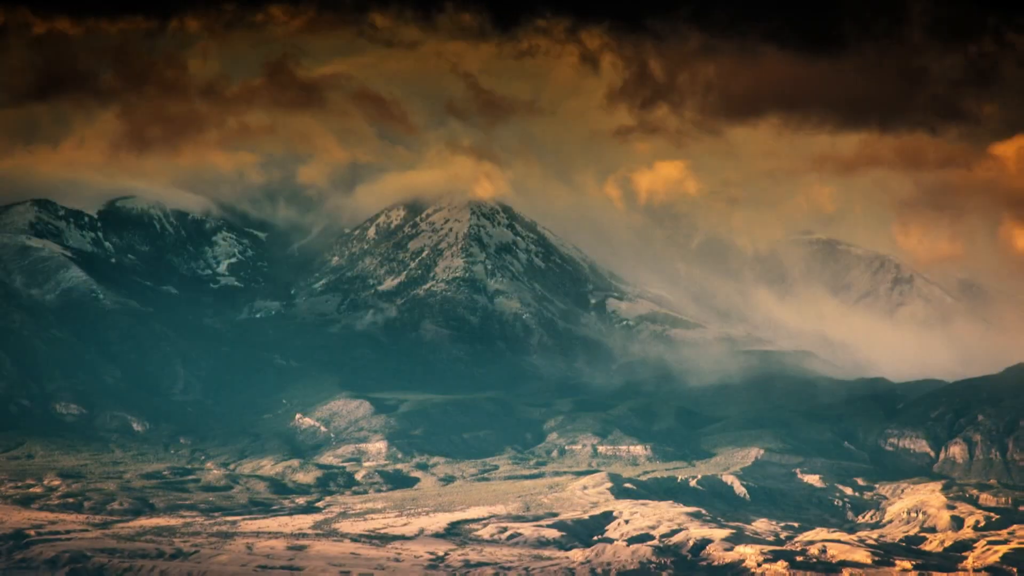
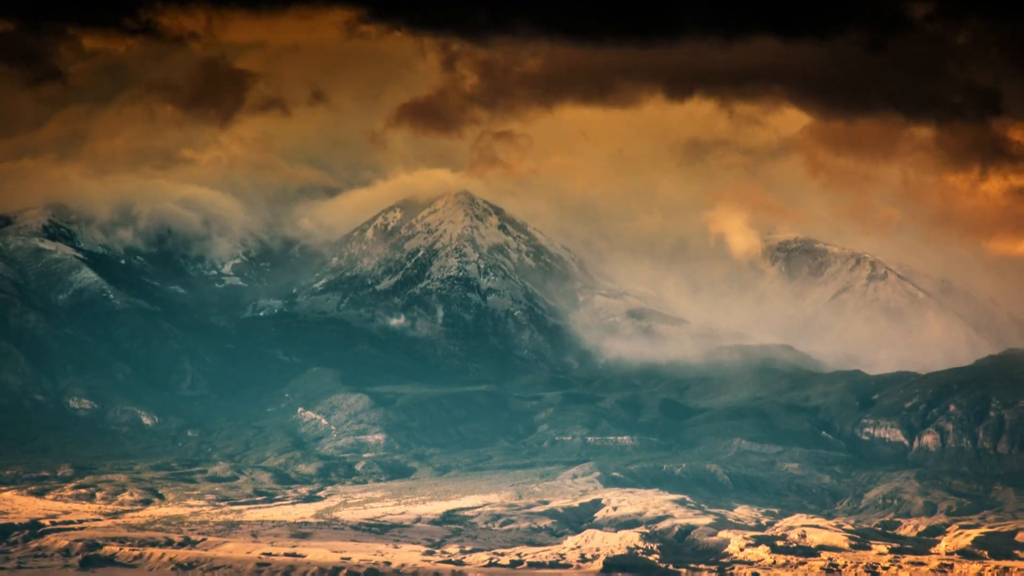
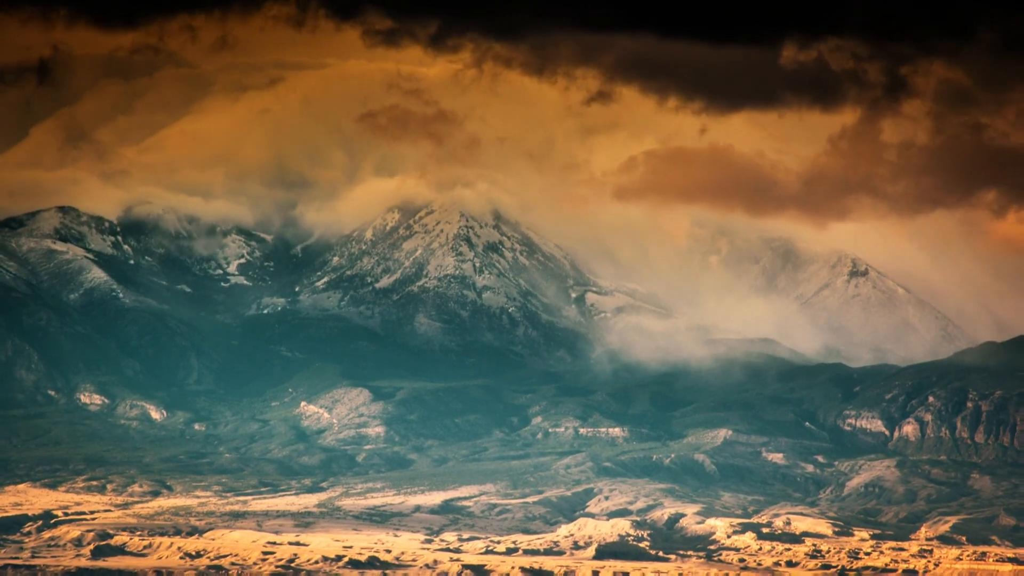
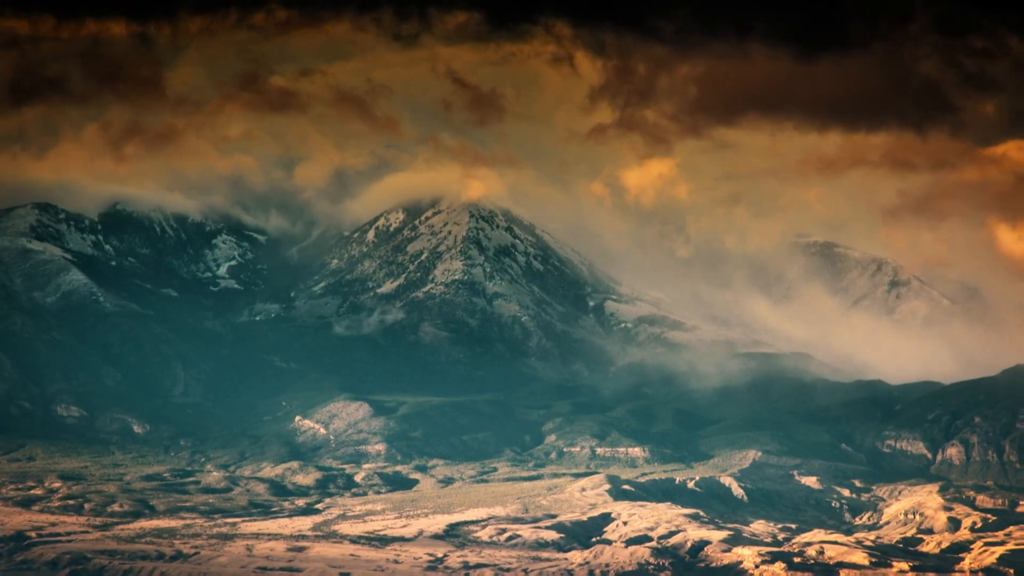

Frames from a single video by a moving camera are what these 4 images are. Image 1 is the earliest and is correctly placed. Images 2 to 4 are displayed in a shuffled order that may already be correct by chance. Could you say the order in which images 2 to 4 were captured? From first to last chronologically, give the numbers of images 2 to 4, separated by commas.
4, 2, 3
